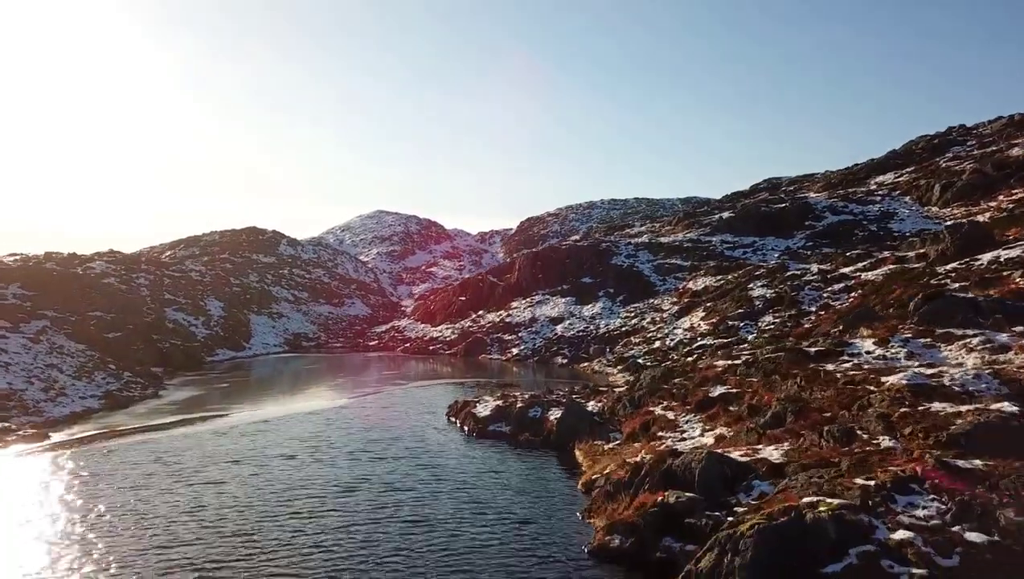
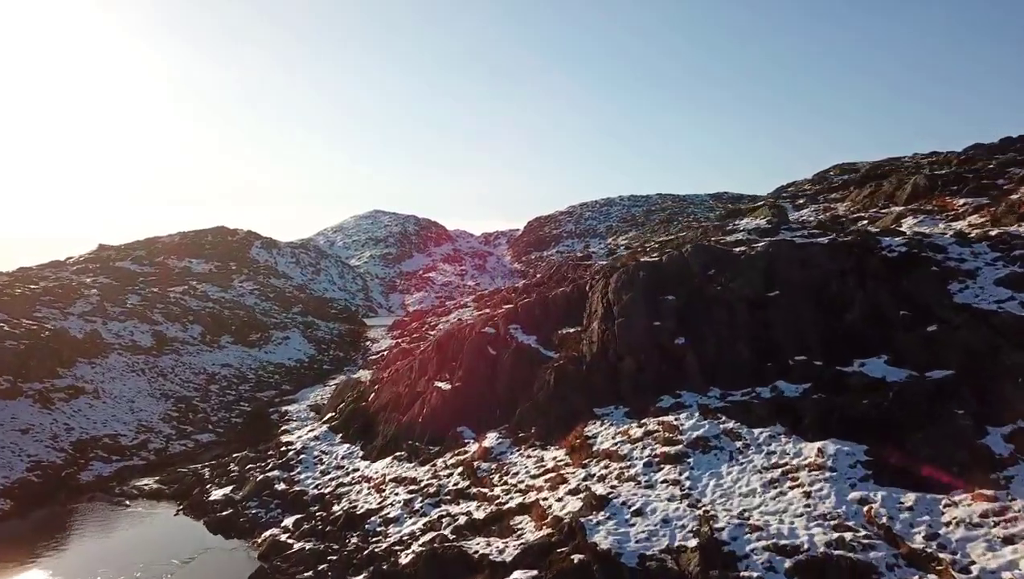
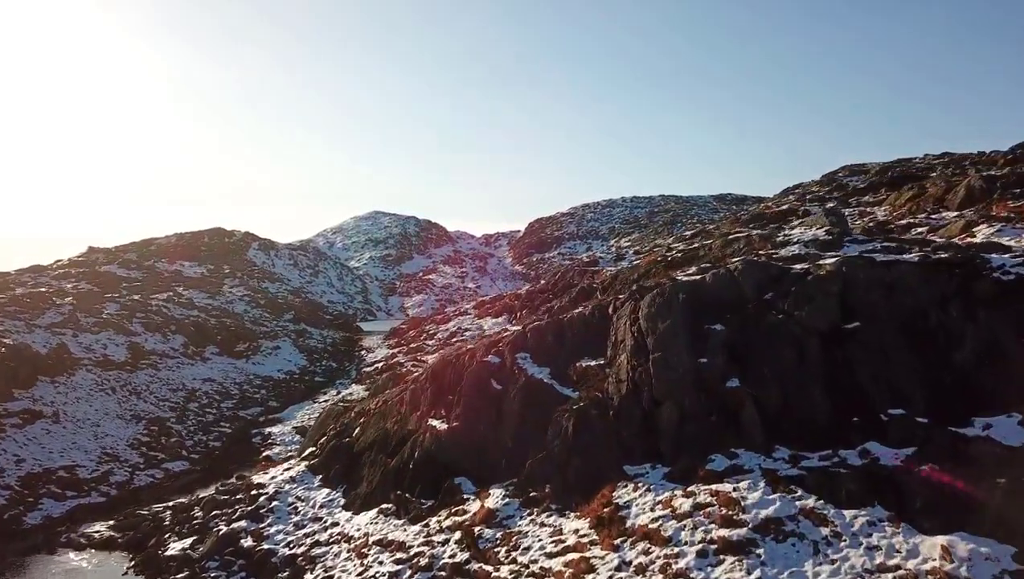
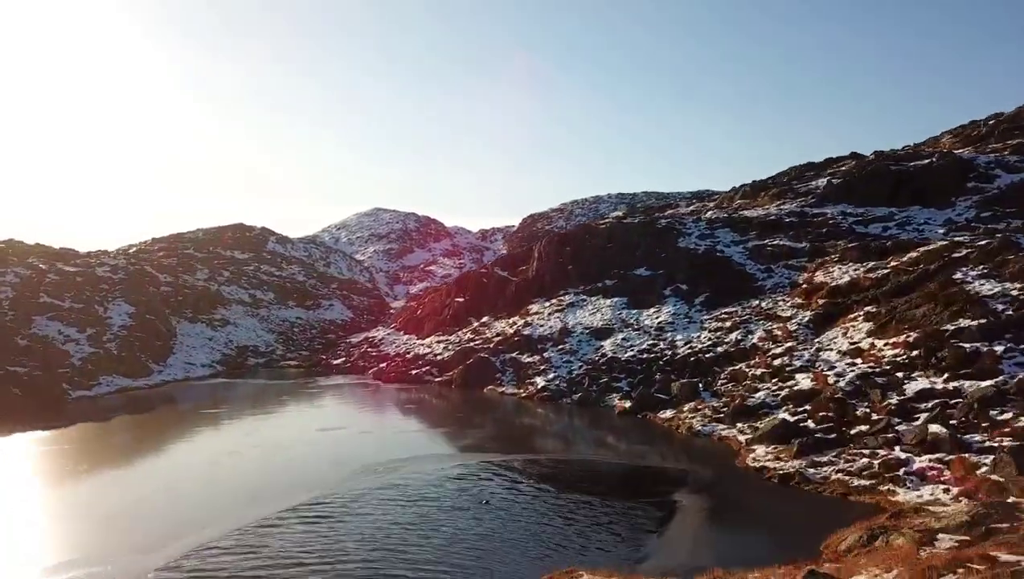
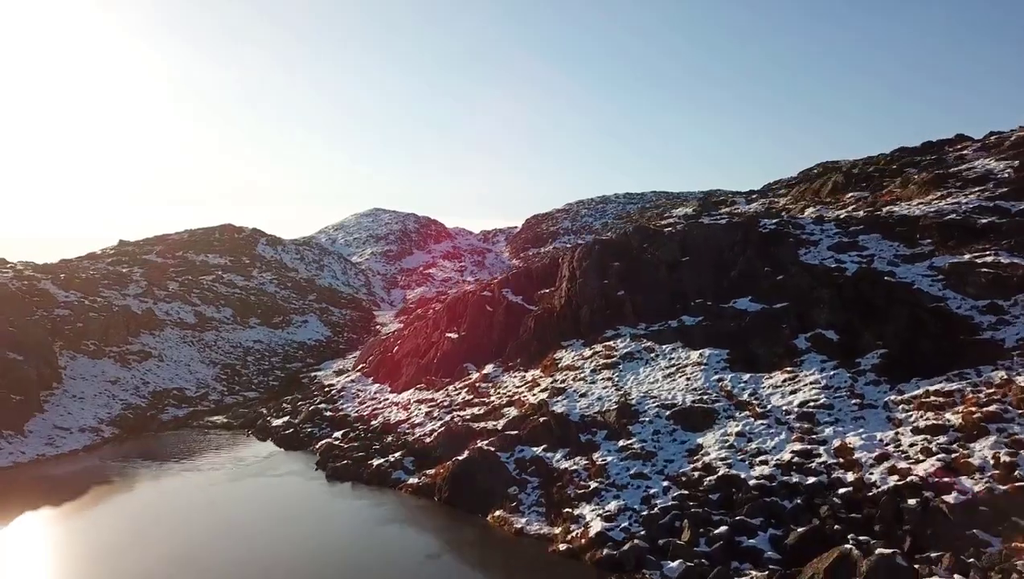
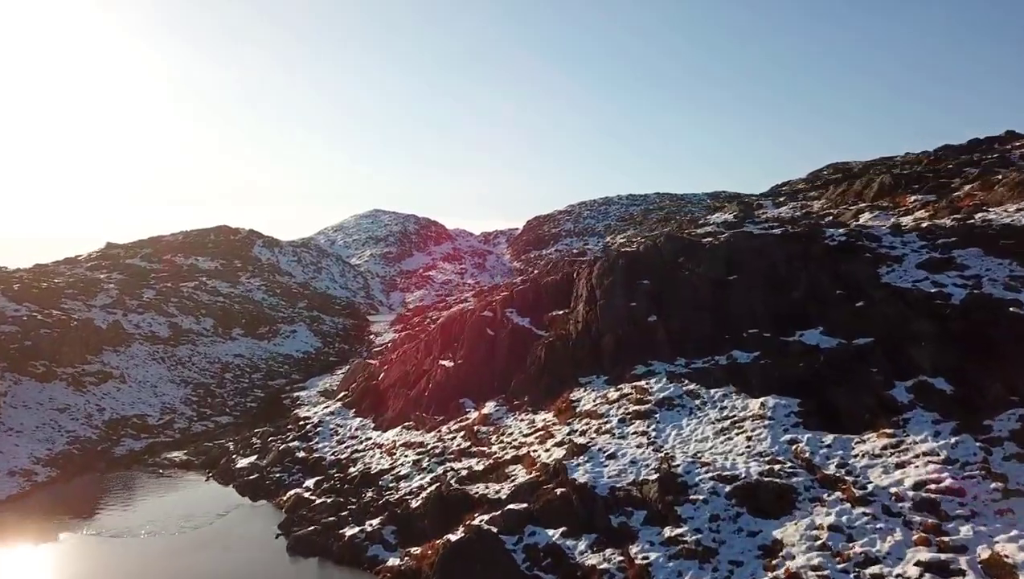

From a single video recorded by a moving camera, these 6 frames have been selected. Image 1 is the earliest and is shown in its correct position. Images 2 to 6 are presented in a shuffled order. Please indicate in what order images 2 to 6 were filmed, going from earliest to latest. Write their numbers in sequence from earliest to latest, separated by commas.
4, 5, 6, 2, 3
